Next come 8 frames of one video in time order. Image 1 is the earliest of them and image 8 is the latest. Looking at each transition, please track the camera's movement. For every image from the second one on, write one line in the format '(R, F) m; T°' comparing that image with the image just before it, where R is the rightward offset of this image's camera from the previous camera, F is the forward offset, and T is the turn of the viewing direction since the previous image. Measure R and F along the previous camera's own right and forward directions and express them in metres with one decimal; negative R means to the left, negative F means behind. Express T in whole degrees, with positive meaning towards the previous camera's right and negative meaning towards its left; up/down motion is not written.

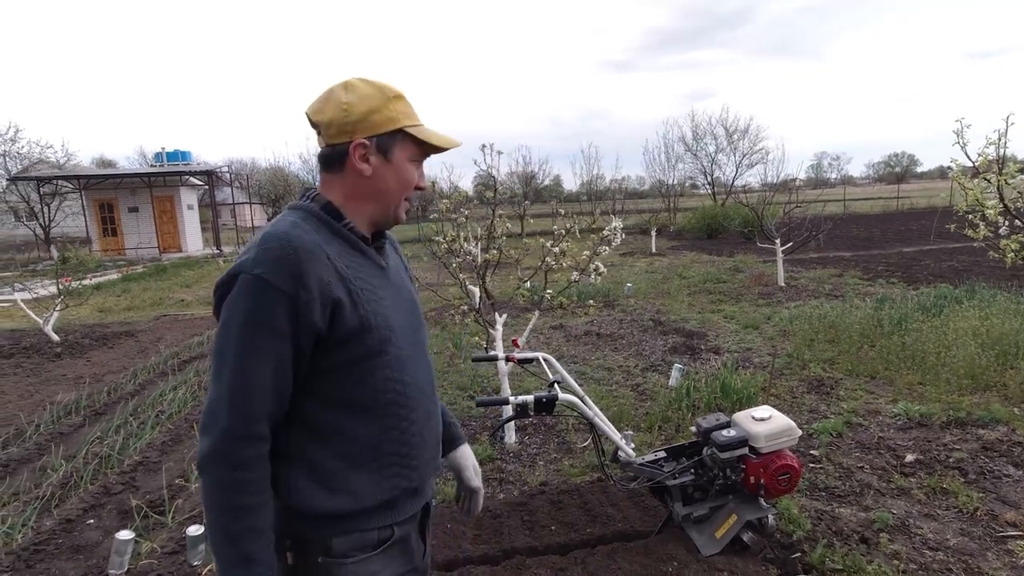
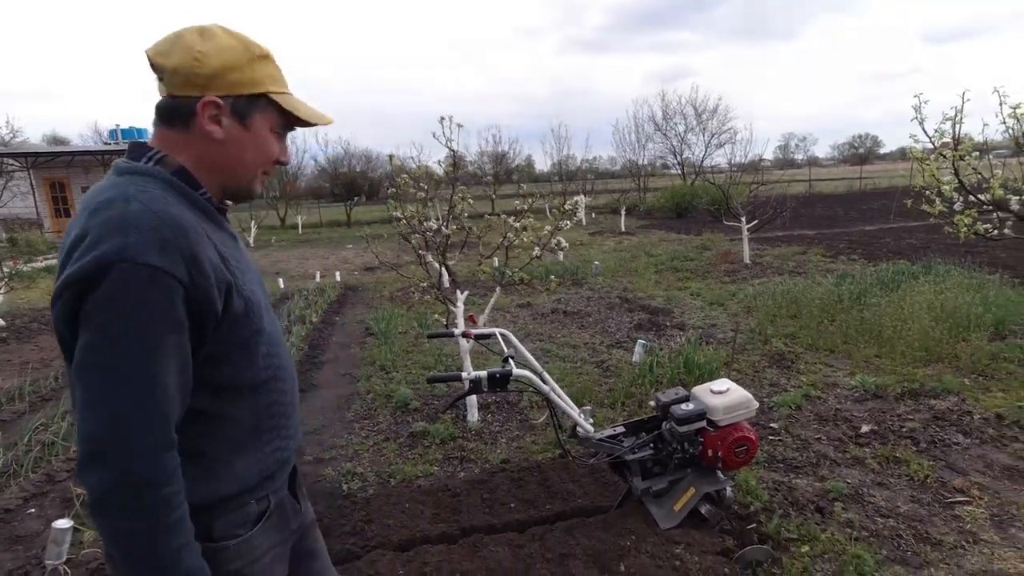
(+0.1, +0.1) m; +3°
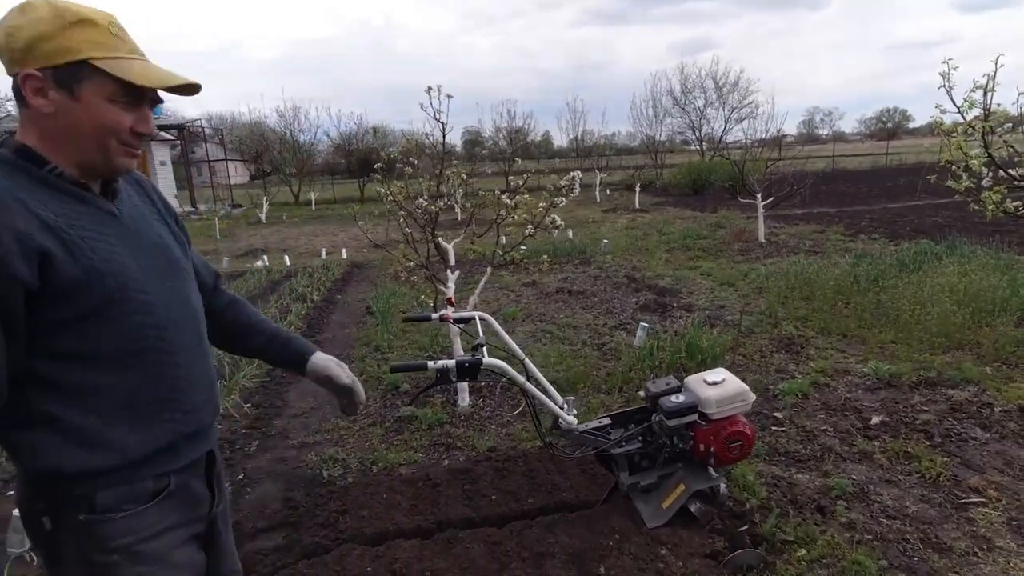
(+0.2, +0.2) m; -2°
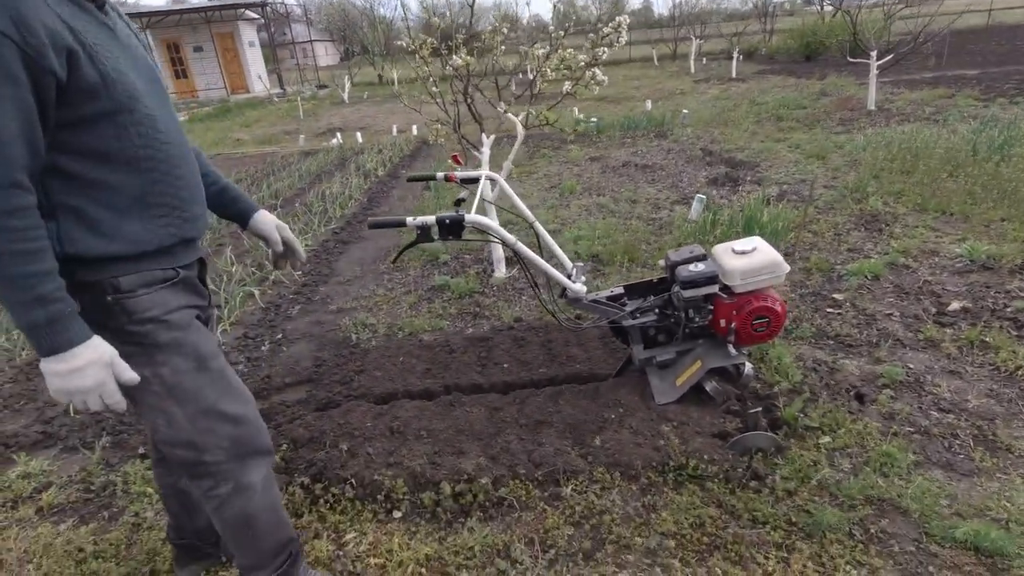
(+0.4, +0.3) m; -9°
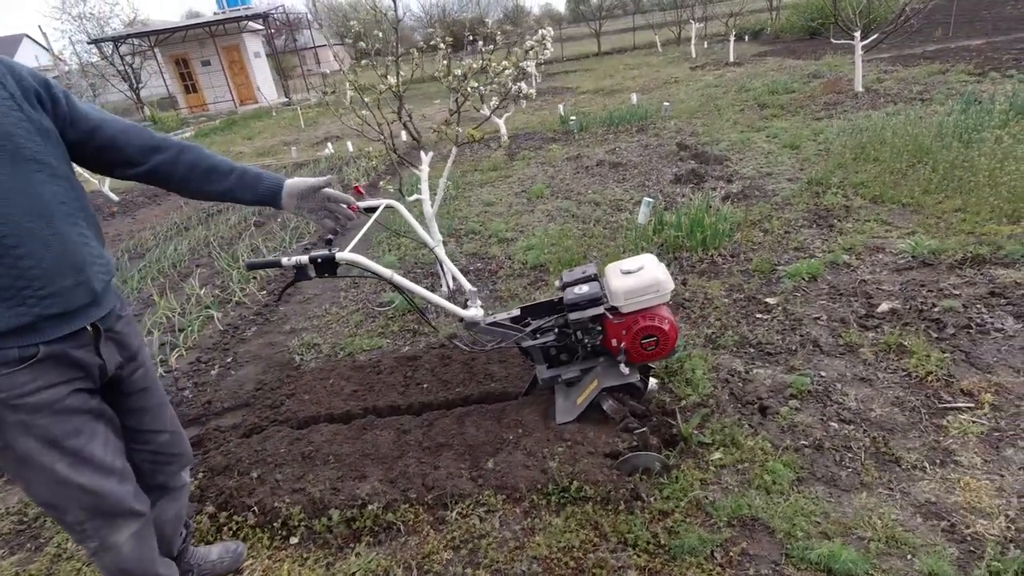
(+0.6, 0.0) m; -3°
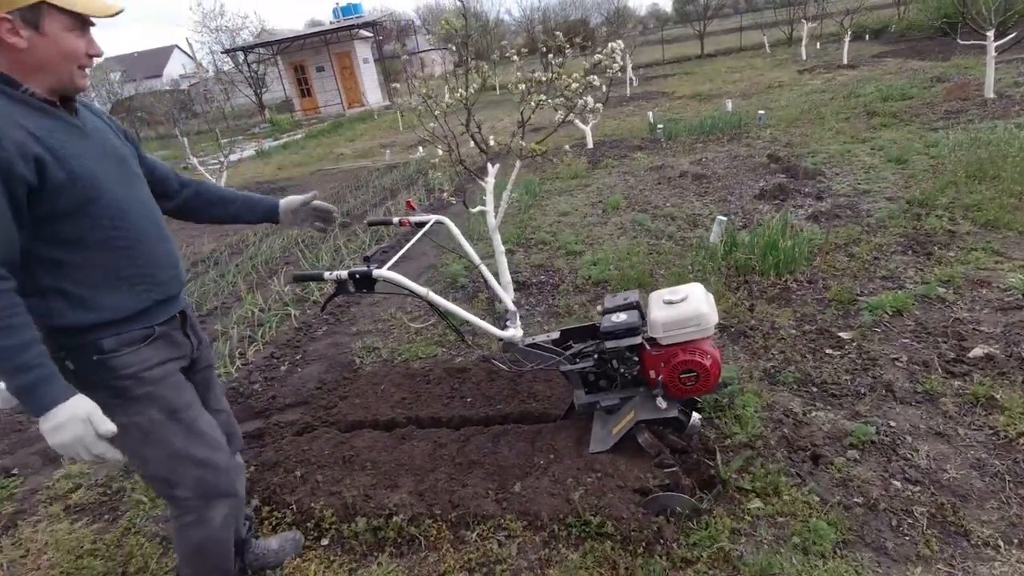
(+0.3, 0.0) m; -9°
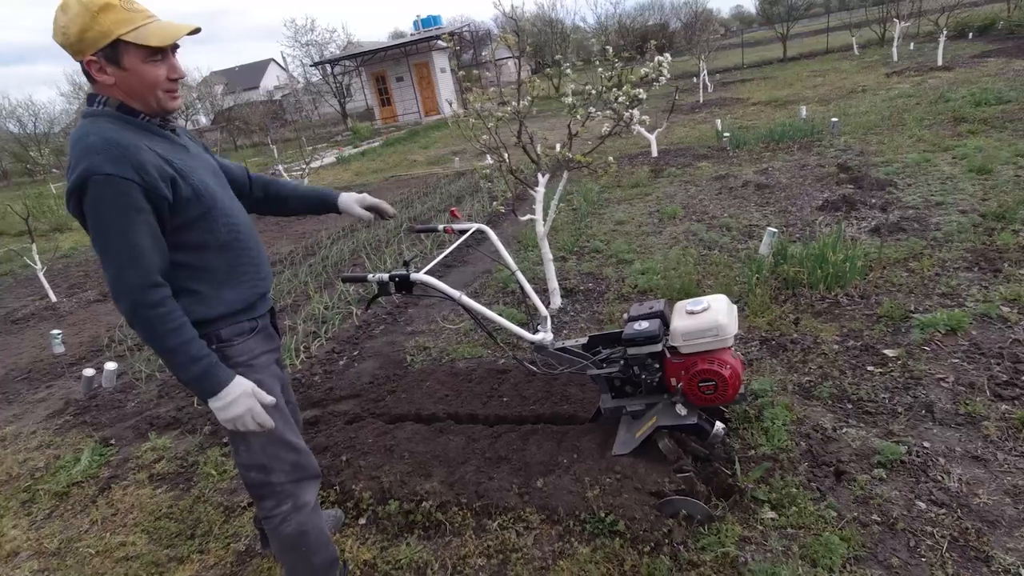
(+0.2, -0.2) m; -7°
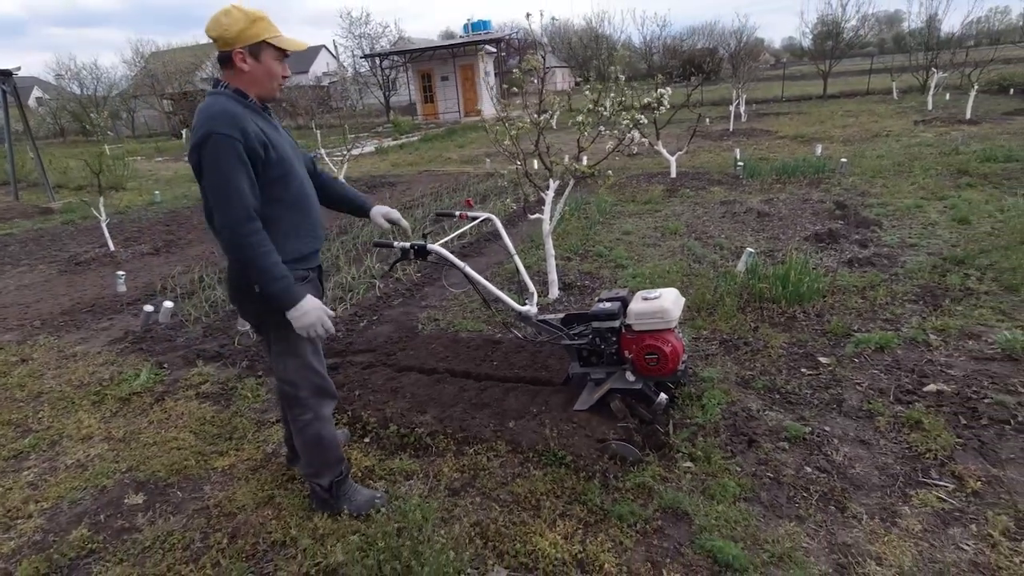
(+0.2, -0.7) m; -2°
